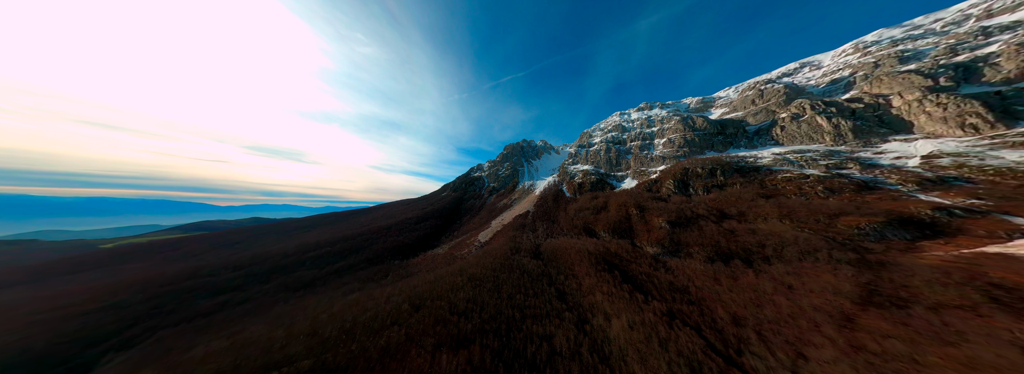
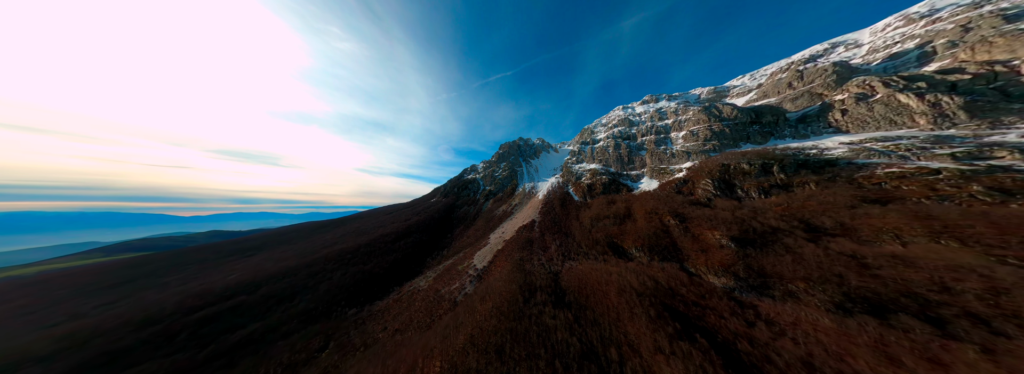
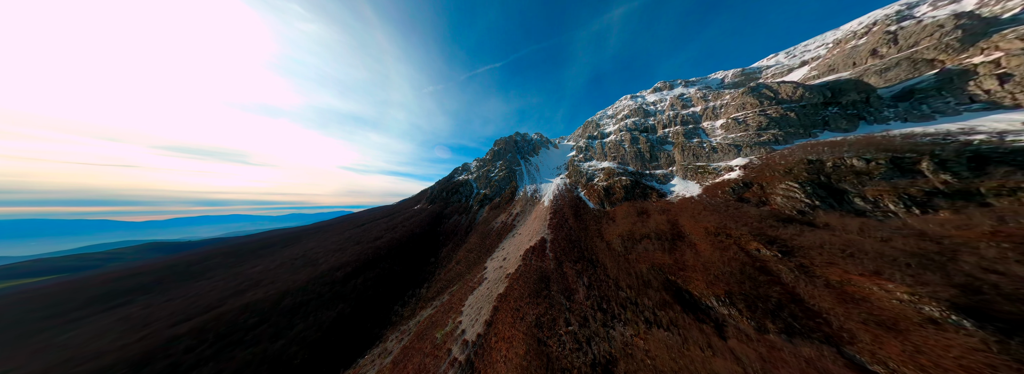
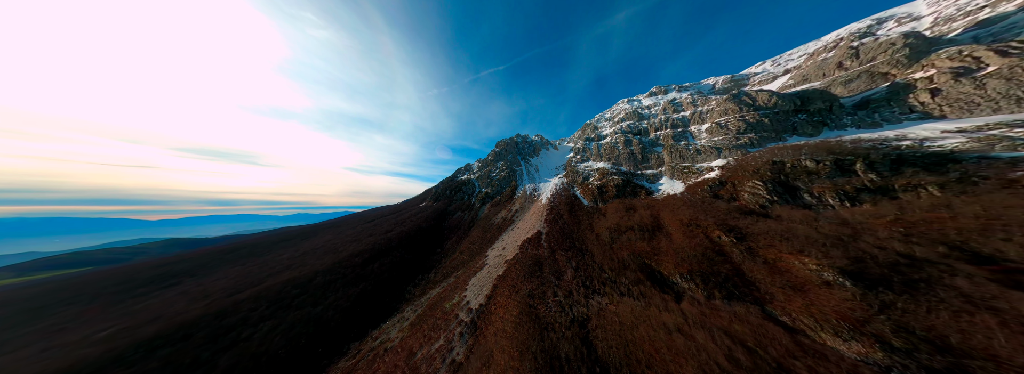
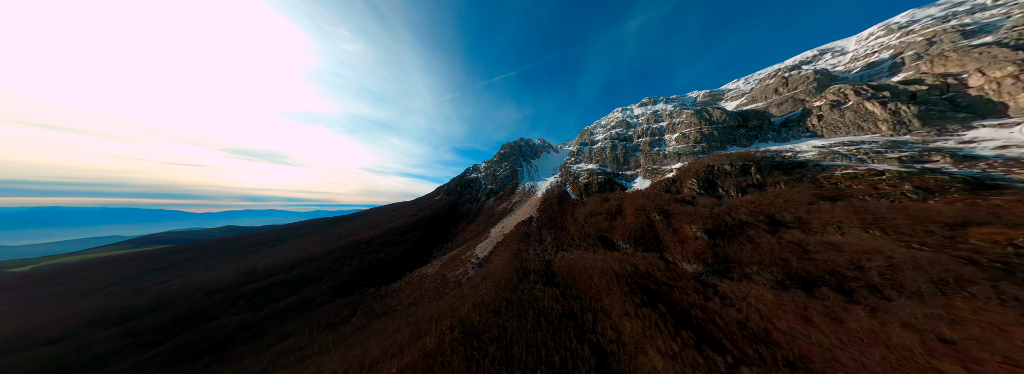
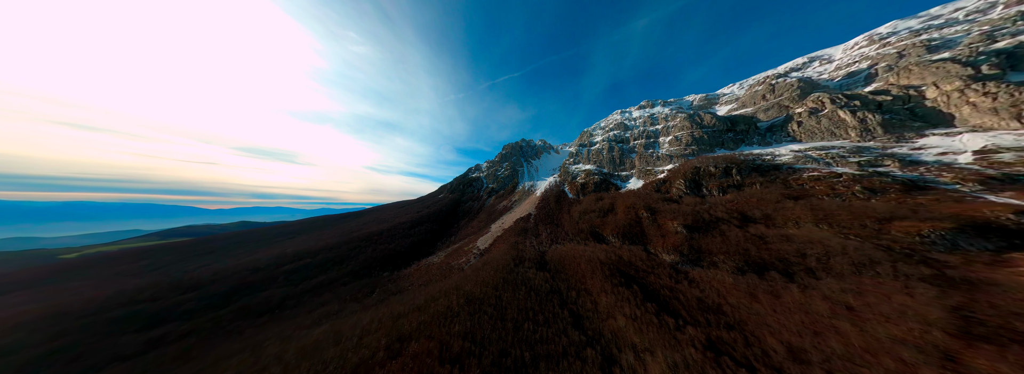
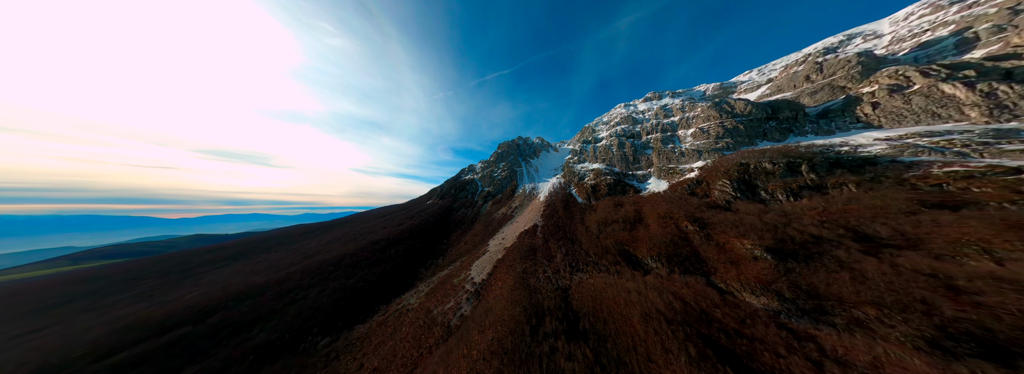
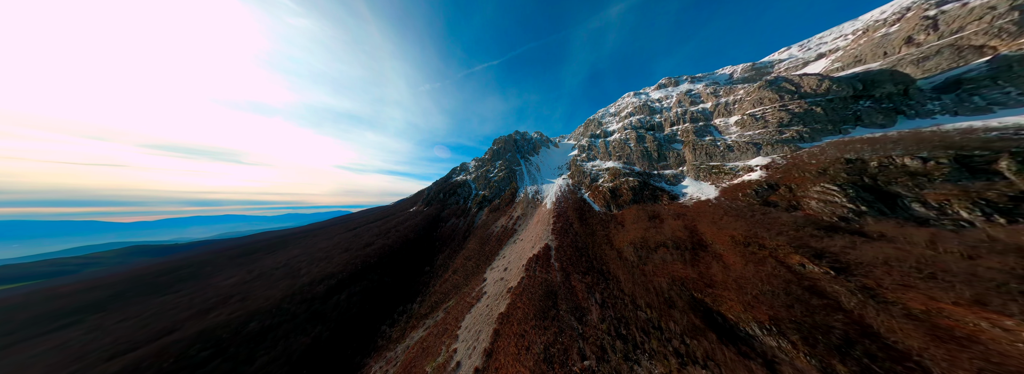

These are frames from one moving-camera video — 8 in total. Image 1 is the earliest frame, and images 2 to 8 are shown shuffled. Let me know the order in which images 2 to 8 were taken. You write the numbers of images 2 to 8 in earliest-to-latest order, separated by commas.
6, 5, 2, 7, 4, 3, 8
